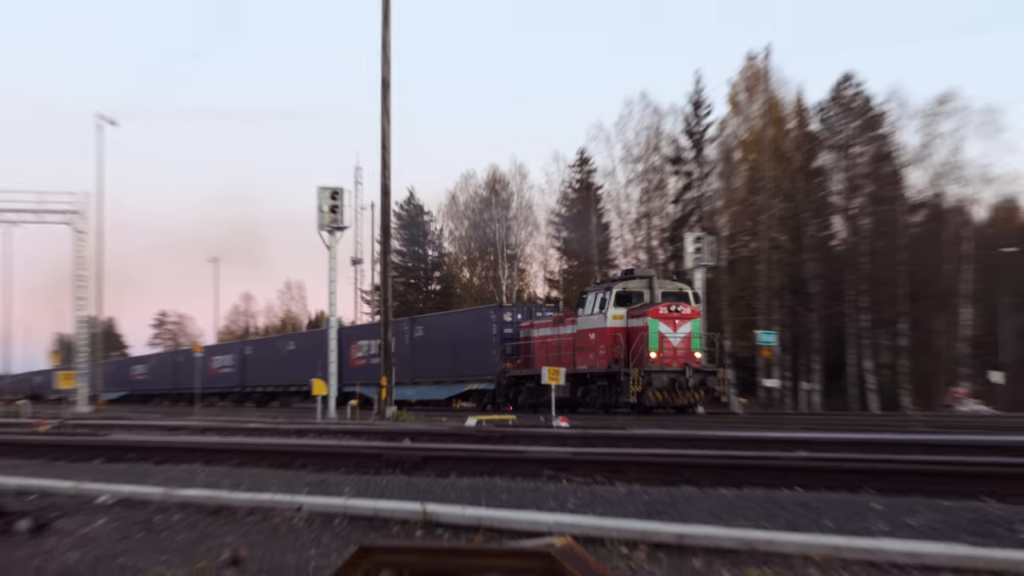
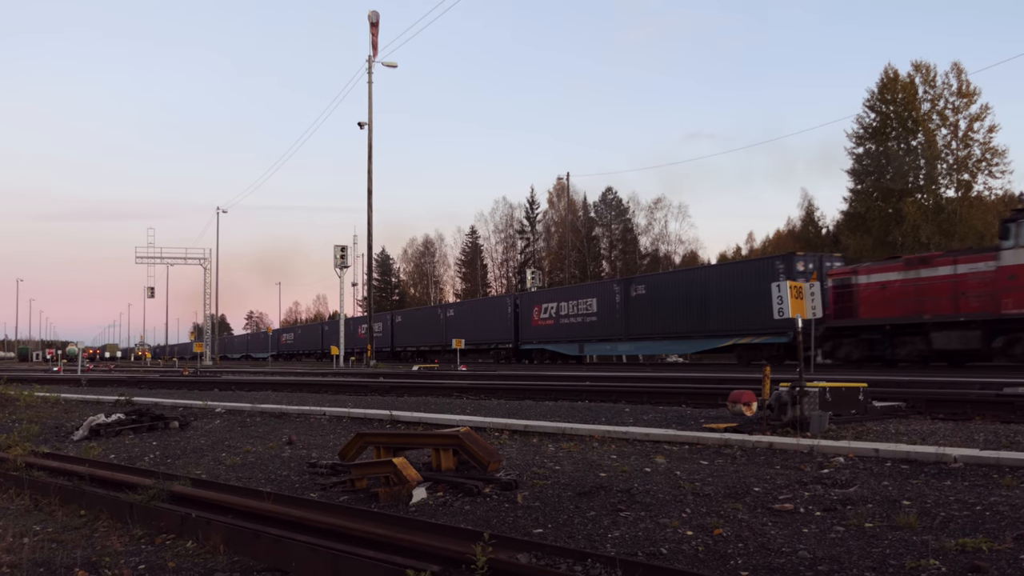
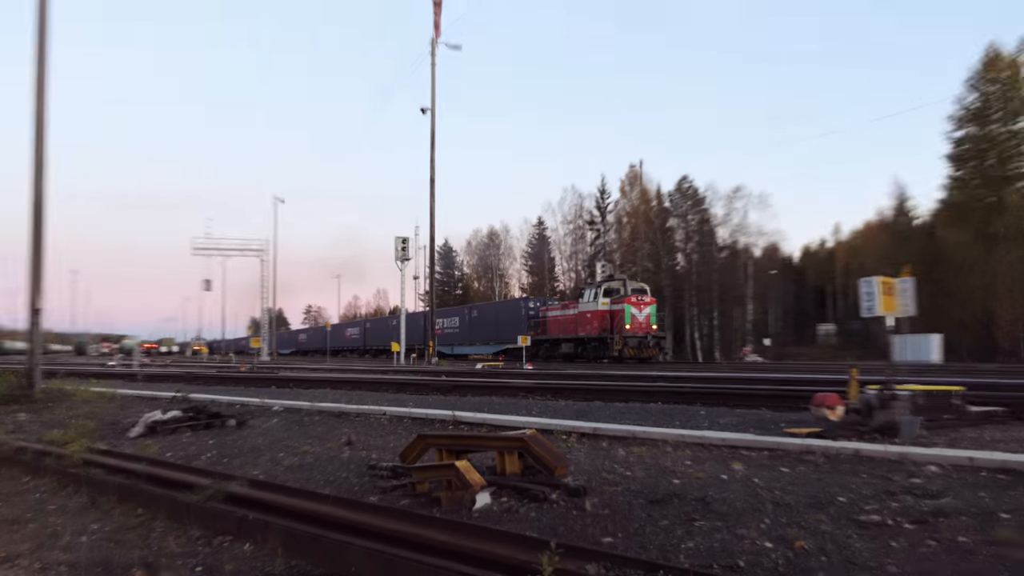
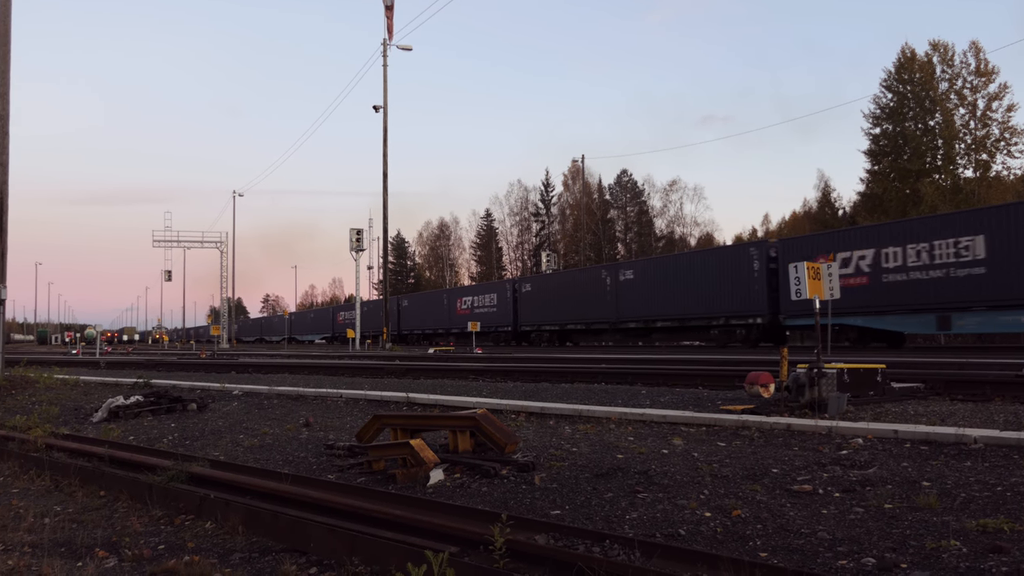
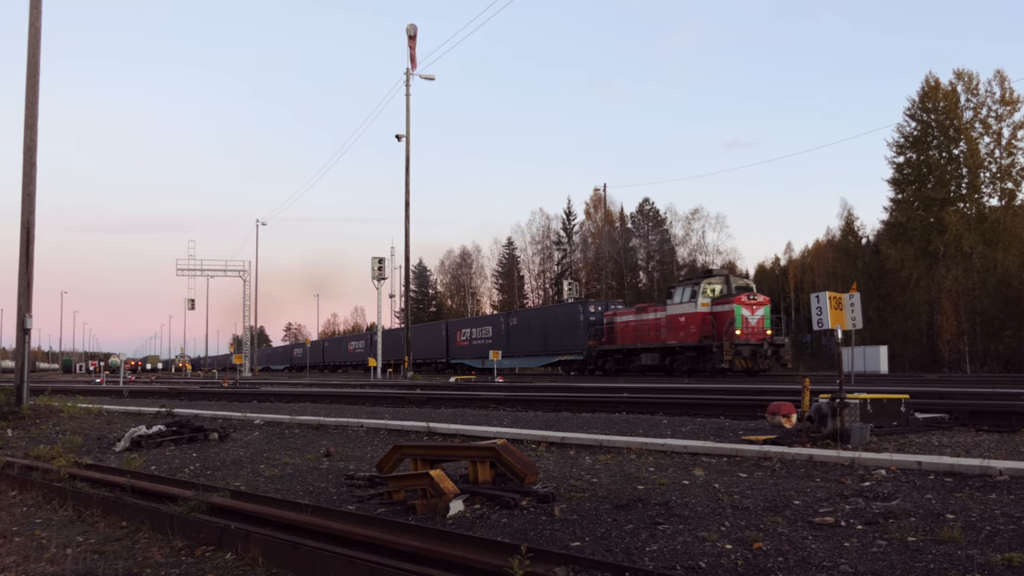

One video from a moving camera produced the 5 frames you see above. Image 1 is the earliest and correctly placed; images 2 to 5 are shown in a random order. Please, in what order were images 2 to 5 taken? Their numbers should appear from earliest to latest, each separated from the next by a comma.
3, 5, 2, 4
